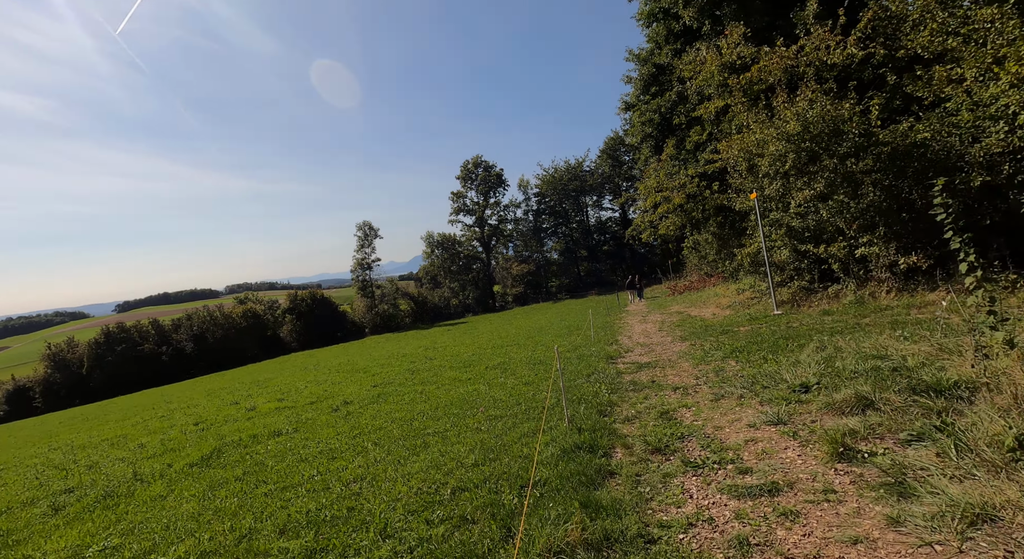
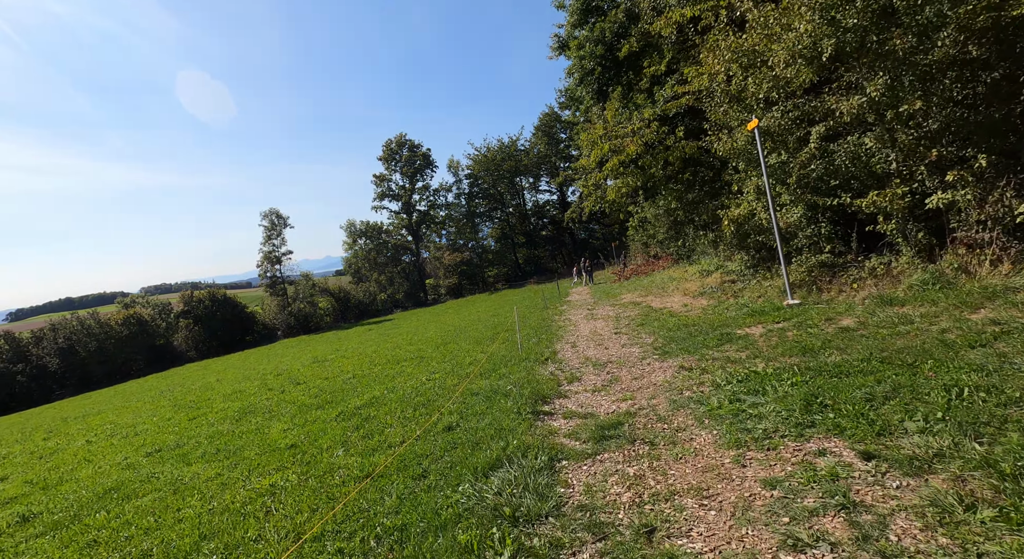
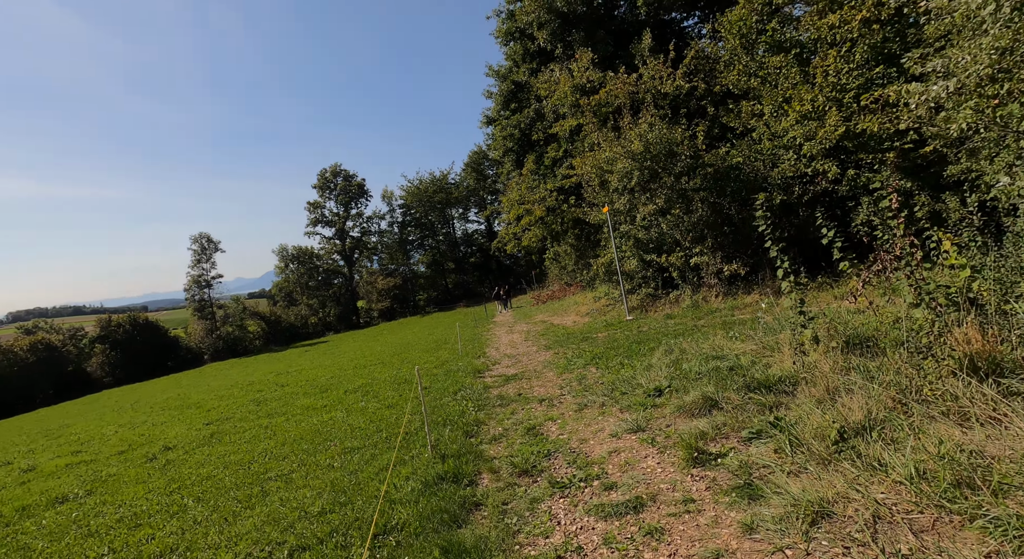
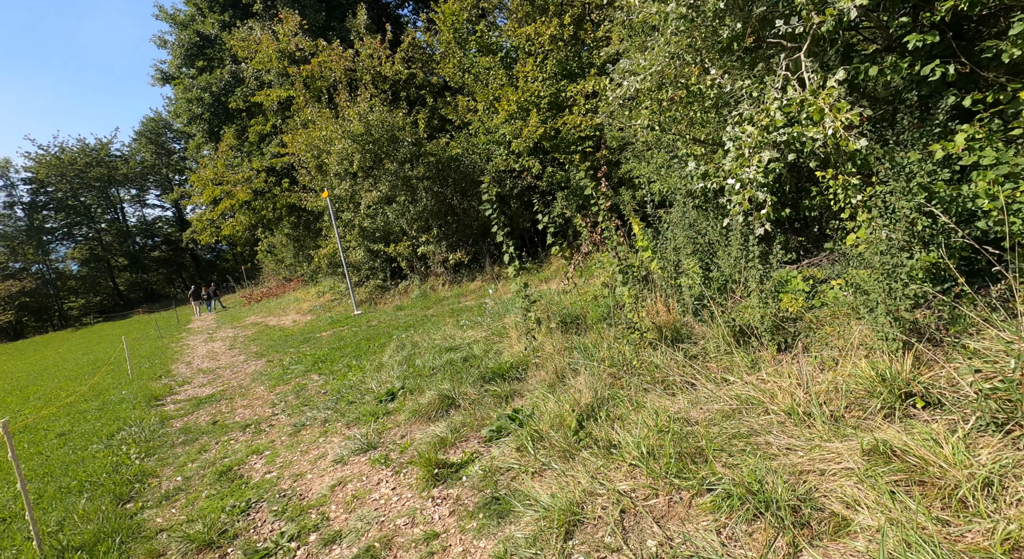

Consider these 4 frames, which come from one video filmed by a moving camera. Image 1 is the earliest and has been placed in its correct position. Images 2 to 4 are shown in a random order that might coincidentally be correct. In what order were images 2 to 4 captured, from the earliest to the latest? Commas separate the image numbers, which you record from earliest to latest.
3, 4, 2
